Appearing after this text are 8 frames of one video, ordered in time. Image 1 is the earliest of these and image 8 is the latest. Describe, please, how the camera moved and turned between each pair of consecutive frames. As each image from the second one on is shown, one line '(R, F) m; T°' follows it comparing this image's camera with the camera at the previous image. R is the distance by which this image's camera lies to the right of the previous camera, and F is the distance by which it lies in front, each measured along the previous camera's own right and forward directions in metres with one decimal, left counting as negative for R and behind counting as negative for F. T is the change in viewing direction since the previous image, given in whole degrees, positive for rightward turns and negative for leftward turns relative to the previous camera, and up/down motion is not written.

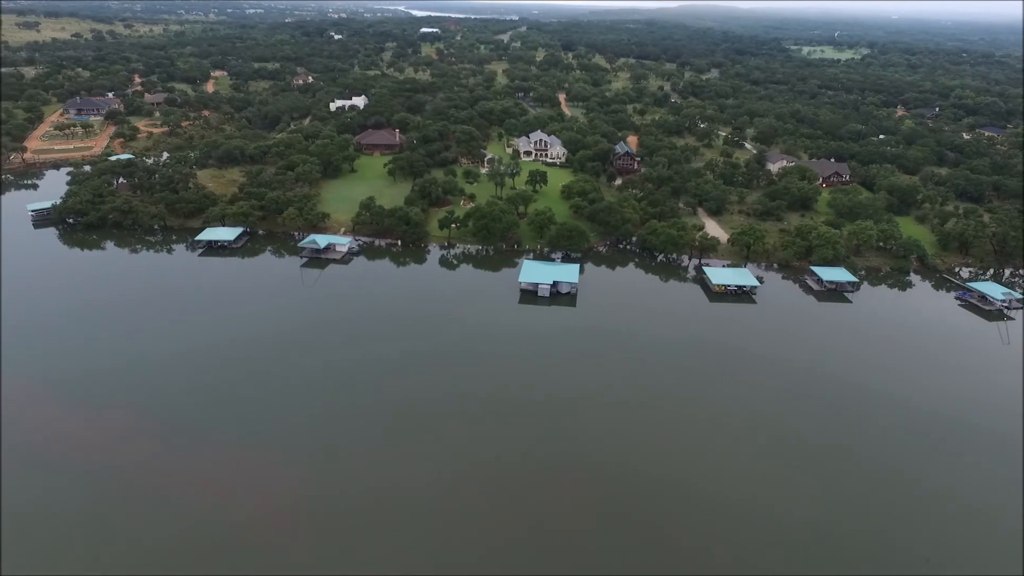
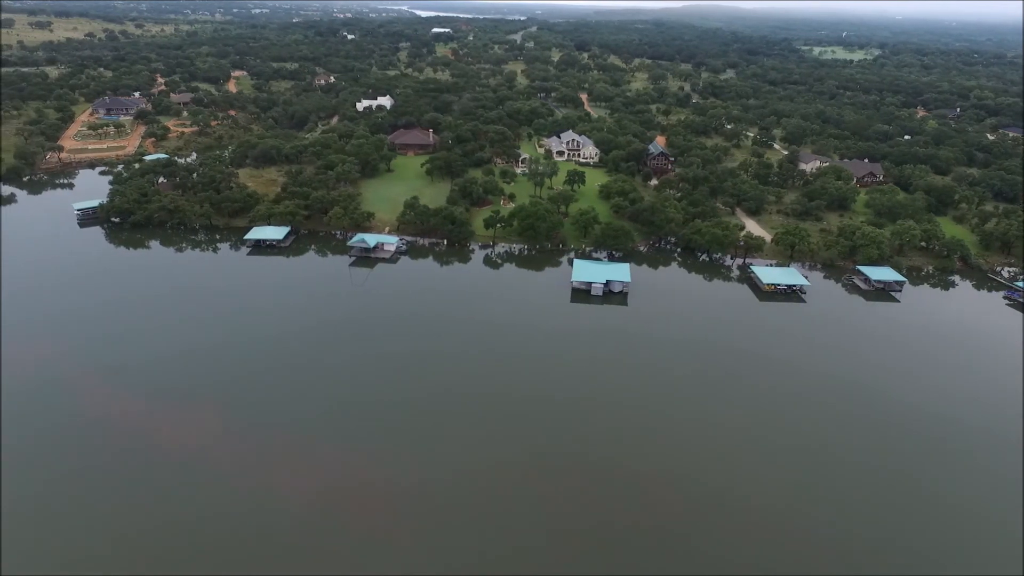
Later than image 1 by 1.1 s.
(-3.0, -0.3) m; 0°
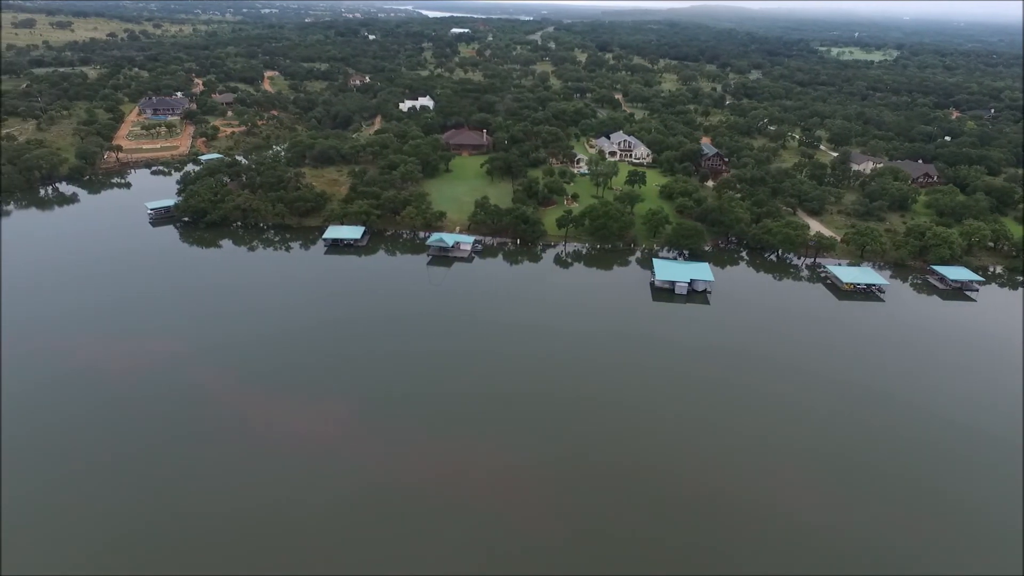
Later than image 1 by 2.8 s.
(-4.9, -0.5) m; 0°
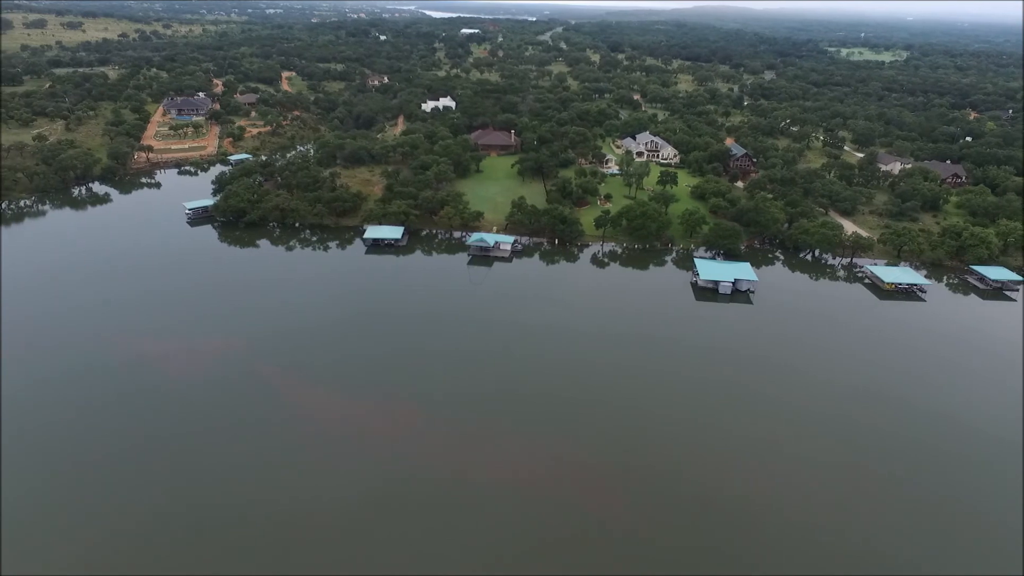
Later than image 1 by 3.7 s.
(-2.6, -0.3) m; 0°
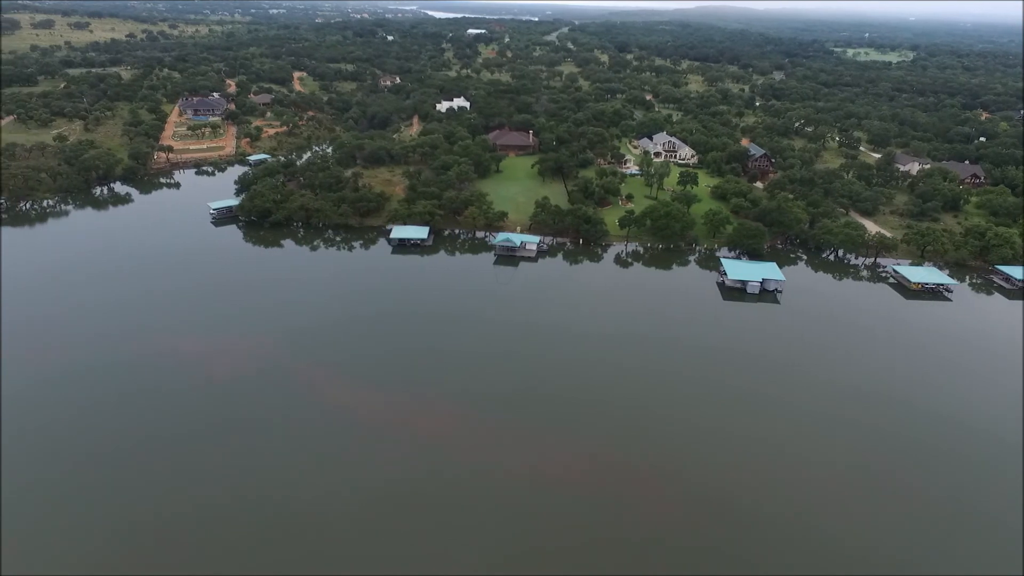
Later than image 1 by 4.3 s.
(-1.7, -0.2) m; 0°
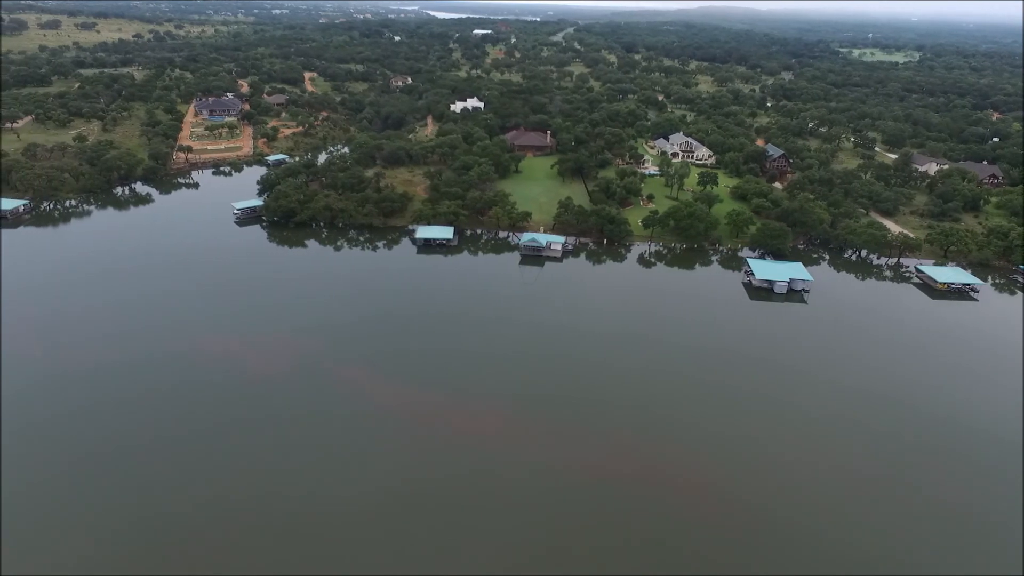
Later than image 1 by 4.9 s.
(-1.7, -0.2) m; 0°
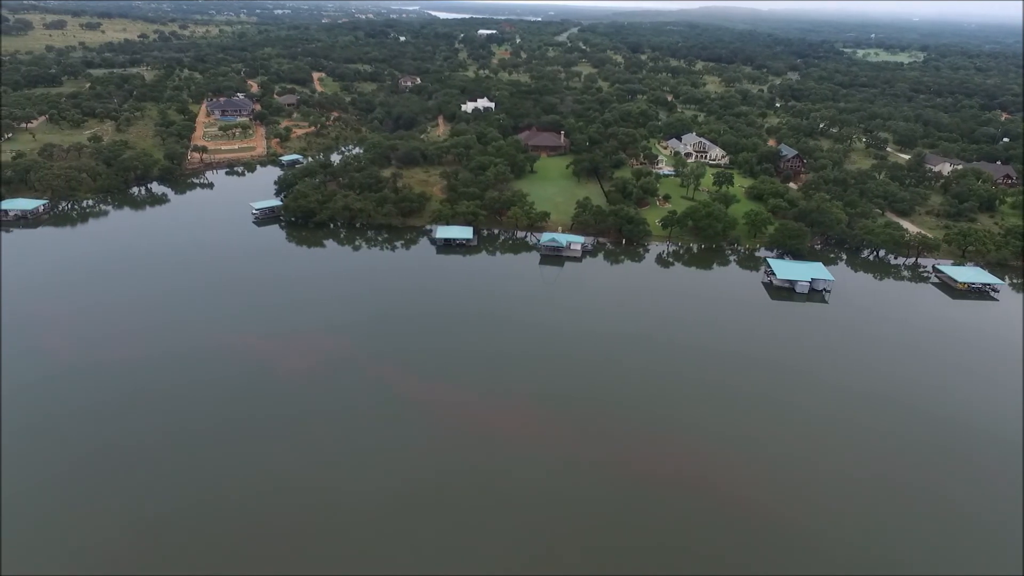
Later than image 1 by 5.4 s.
(-1.3, -0.1) m; 0°
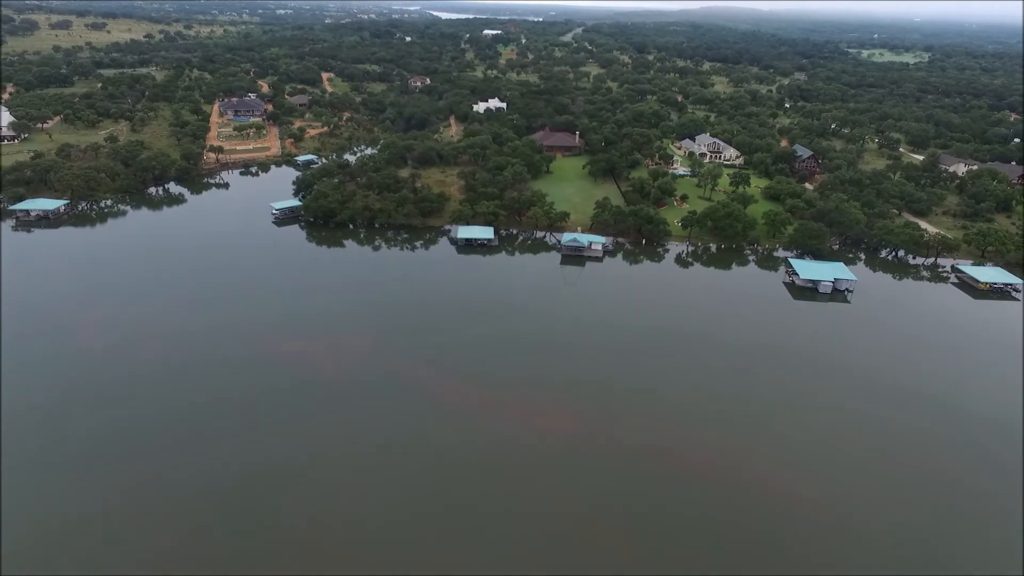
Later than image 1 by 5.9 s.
(-1.4, -0.1) m; 0°
